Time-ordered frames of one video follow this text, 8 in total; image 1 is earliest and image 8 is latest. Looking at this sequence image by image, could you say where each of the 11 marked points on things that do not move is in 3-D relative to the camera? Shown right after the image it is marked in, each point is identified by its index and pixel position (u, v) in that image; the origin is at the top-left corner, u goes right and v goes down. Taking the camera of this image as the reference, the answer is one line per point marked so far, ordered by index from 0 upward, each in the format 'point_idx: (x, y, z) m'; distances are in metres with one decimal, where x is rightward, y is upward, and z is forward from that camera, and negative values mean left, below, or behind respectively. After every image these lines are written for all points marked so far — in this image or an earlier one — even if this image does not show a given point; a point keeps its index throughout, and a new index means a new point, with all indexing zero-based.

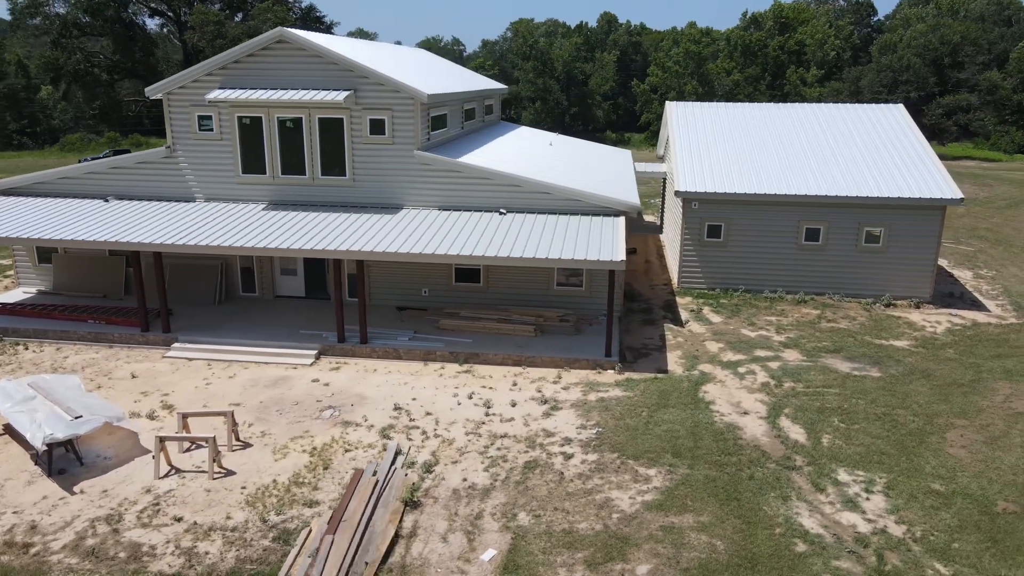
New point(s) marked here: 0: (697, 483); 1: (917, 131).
0: (+2.5, -2.6, +10.2) m
1: (+10.7, +4.1, +19.8) m
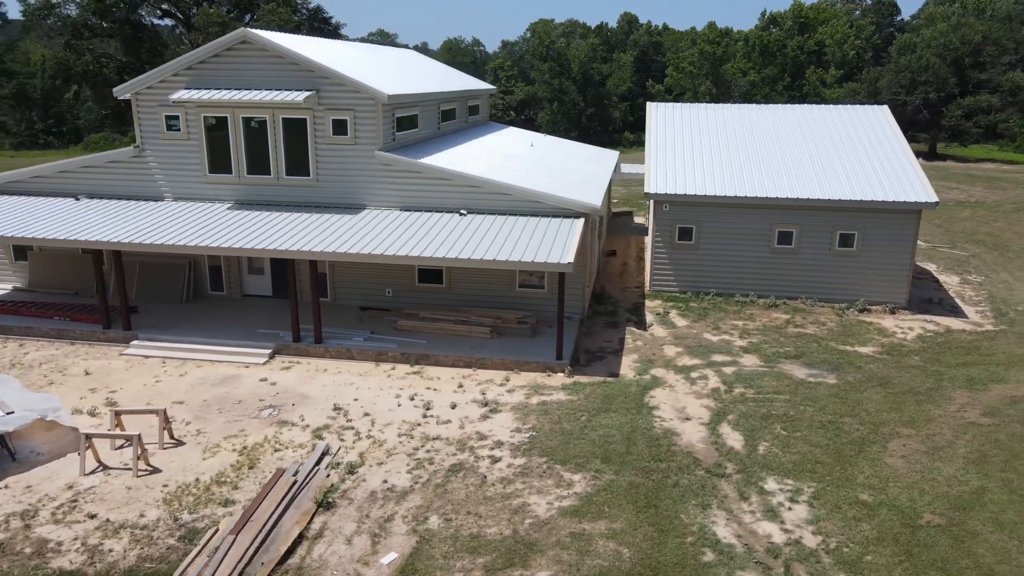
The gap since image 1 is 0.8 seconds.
0: (+1.4, -2.7, +10.1) m
1: (+10.0, +4.0, +19.4) m
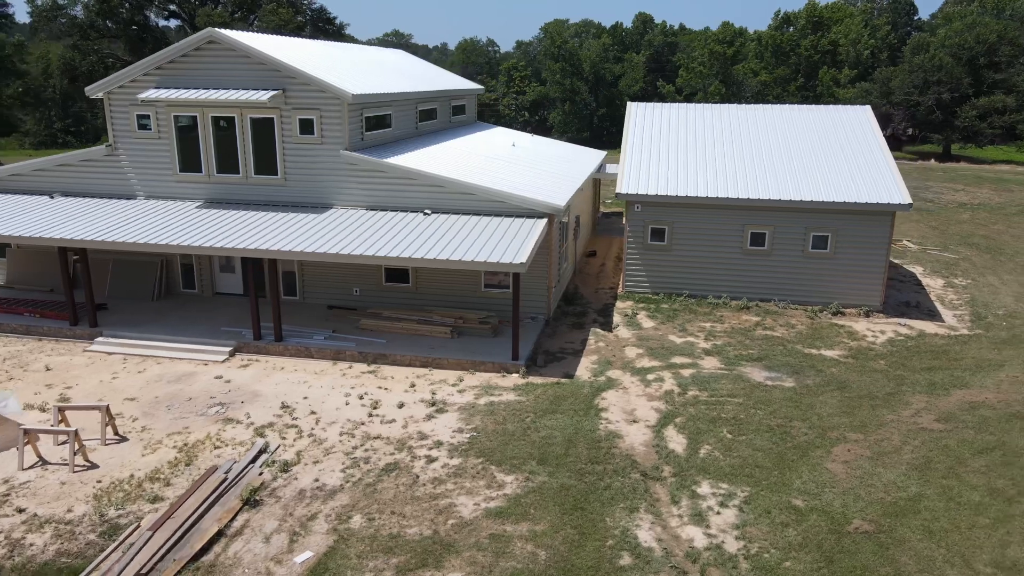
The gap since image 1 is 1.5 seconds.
0: (+0.5, -2.7, +10.0) m
1: (+9.4, +3.9, +19.2) m
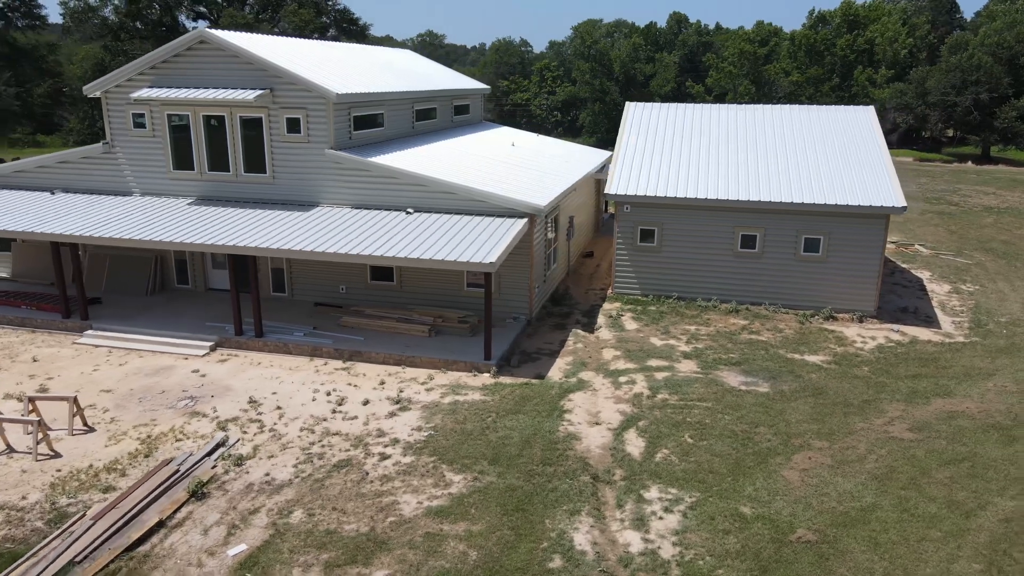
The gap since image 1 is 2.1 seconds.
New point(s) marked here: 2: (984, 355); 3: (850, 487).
0: (-0.2, -2.7, +10.0) m
1: (+9.1, +3.8, +18.7) m
2: (+9.7, -1.4, +15.4) m
3: (+4.6, -2.7, +10.2) m
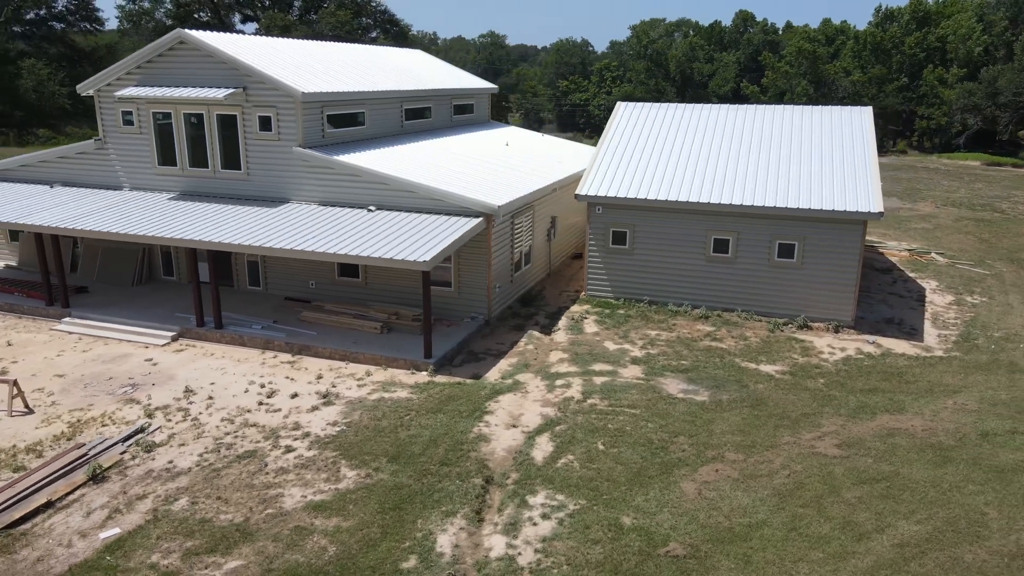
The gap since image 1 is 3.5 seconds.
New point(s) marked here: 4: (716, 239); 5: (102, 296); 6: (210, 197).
0: (-1.8, -2.7, +10.0) m
1: (+8.5, +3.6, +17.9) m
2: (+8.6, -1.6, +14.5) m
3: (+3.1, -2.8, +9.8) m
4: (+4.6, +1.1, +17.0) m
5: (-9.8, -0.2, +18.0) m
6: (-7.2, +2.2, +17.9) m
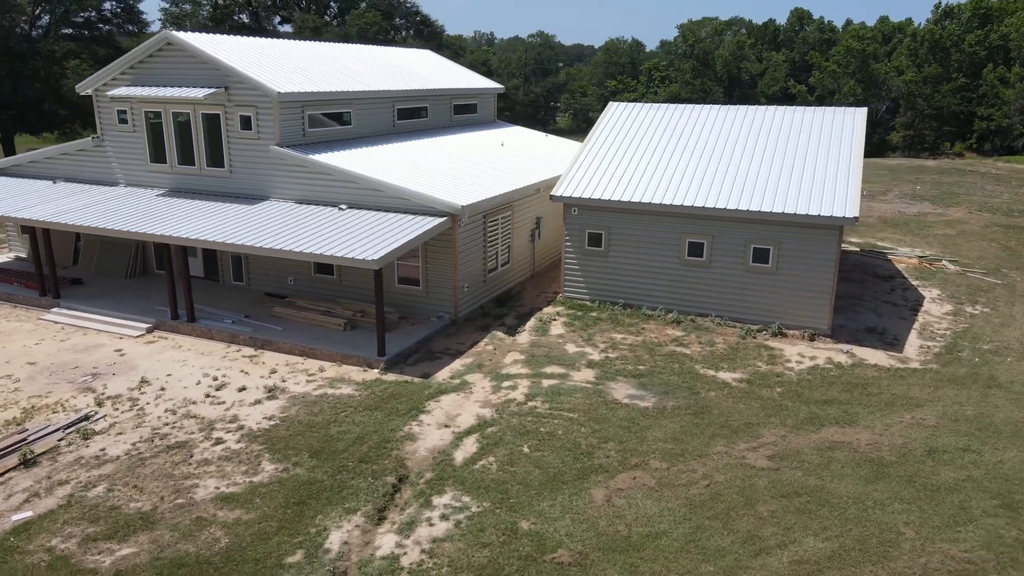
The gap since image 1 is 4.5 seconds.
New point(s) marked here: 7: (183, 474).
0: (-3.0, -2.6, +10.1) m
1: (+8.0, +3.4, +17.2) m
2: (+7.7, -1.8, +13.9) m
3: (+1.8, -2.8, +9.6) m
4: (+4.0, +1.0, +16.7) m
5: (-10.3, 0.0, +18.7) m
6: (-7.7, +2.3, +18.4) m
7: (-4.5, -2.6, +10.4) m
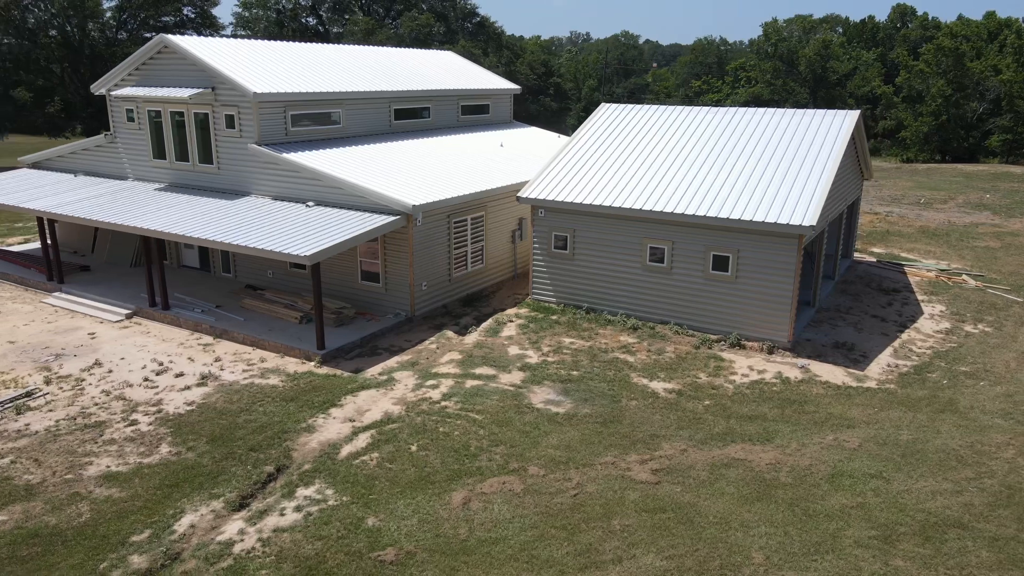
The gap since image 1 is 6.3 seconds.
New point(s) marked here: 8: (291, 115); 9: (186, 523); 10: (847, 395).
0: (-4.8, -2.5, +10.6) m
1: (+7.2, +3.1, +16.3) m
2: (+6.4, -2.0, +13.1) m
3: (-0.1, -2.9, +9.5) m
4: (+3.0, +0.9, +16.3) m
5: (-11.0, +0.4, +20.0) m
6: (-8.3, +2.6, +19.4) m
7: (-6.3, -2.4, +11.1) m
8: (-5.4, +4.3, +18.6) m
9: (-4.0, -2.9, +9.3) m
10: (+6.0, -1.9, +13.4) m
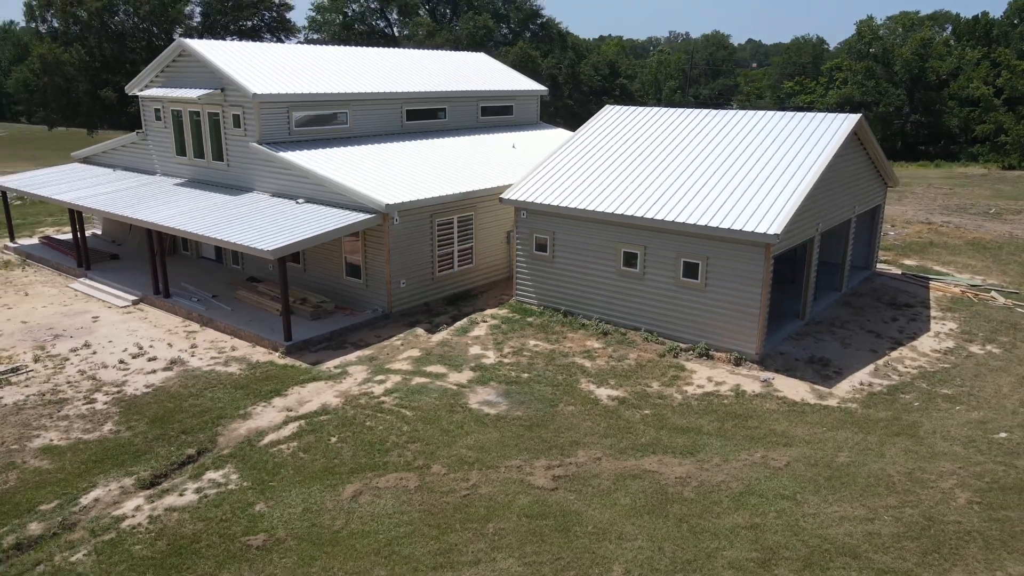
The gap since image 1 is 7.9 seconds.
0: (-6.1, -2.4, +11.4) m
1: (+6.6, +2.8, +15.6) m
2: (+5.2, -2.3, +12.5) m
3: (-1.6, -2.9, +9.7) m
4: (+2.5, +0.8, +16.0) m
5: (-11.0, +0.7, +21.4) m
6: (-8.4, +2.8, +20.5) m
7: (-7.5, -2.2, +12.0) m
8: (-5.6, +4.5, +19.3) m
9: (-5.5, -2.8, +10.0) m
10: (+5.0, -2.1, +12.8) m
